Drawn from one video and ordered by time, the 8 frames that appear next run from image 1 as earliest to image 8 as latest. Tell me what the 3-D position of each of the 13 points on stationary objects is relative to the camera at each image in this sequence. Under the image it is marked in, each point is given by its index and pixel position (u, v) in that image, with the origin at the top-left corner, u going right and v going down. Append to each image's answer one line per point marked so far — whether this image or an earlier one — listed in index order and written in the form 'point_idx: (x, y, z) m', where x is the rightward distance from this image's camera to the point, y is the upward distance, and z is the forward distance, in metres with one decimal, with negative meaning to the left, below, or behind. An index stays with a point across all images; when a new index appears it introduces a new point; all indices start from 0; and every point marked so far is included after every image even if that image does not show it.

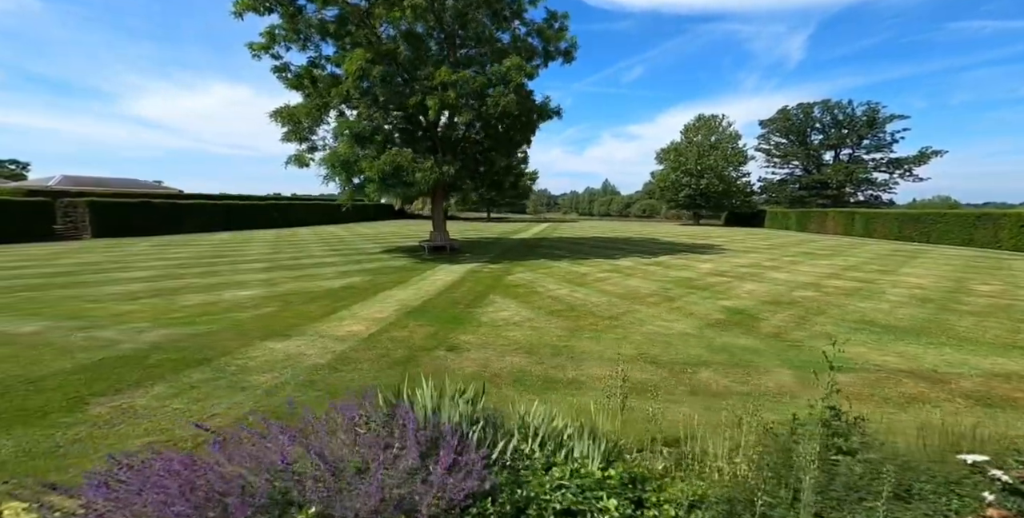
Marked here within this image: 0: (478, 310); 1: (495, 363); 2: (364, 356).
0: (-0.5, -0.8, +7.4) m
1: (-0.2, -1.0, +4.8) m
2: (-1.6, -1.1, +5.2) m
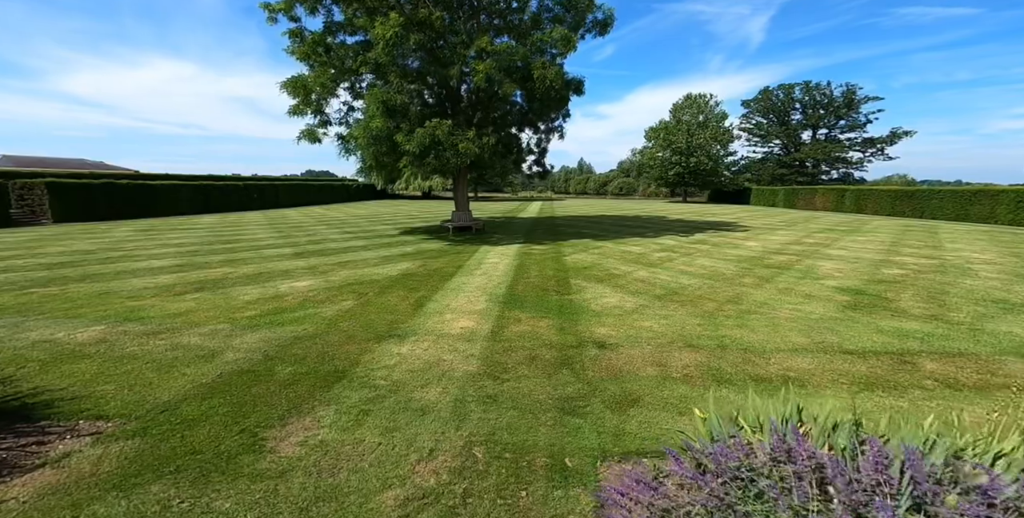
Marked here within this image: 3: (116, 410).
0: (+0.9, -0.5, +6.8) m
1: (+1.4, -0.9, +4.3) m
2: (0.0, -0.9, +4.5) m
3: (-2.7, -1.1, +3.4) m
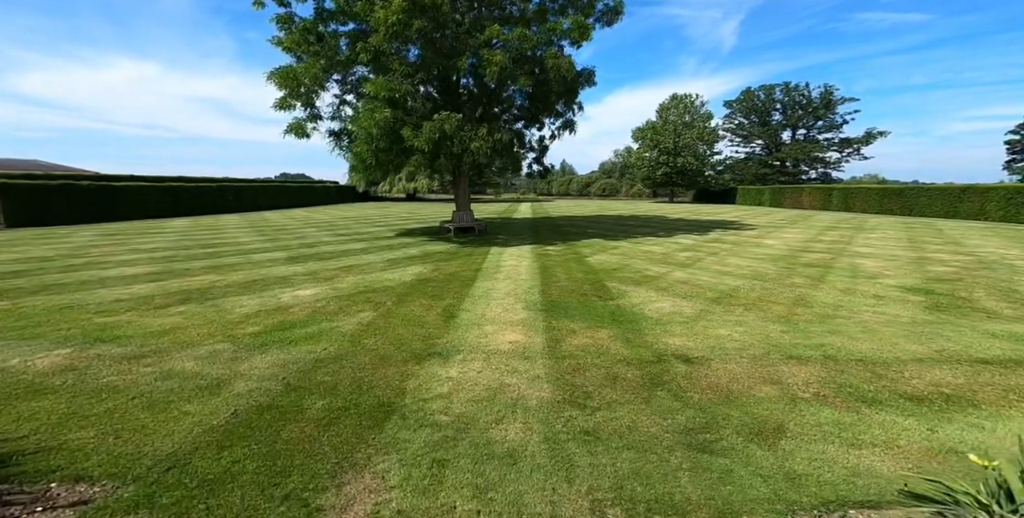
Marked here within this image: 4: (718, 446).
0: (+1.4, -0.5, +6.1) m
1: (+2.0, -0.9, +3.6) m
2: (+0.6, -0.9, +3.8) m
3: (-2.1, -1.1, +2.5) m
4: (+1.1, -1.0, +2.7) m
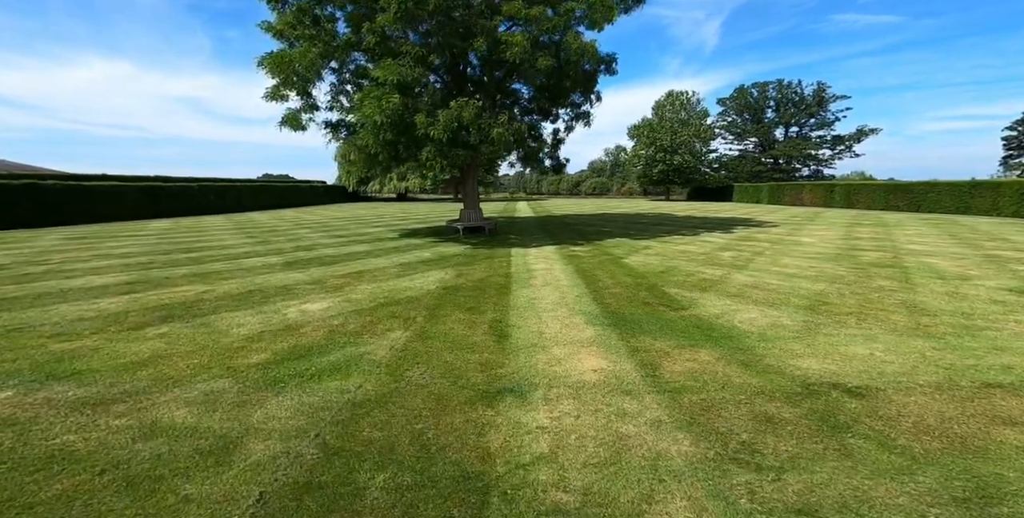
0: (+2.0, -0.6, +5.1) m
1: (+2.7, -0.9, +2.6) m
2: (+1.3, -1.0, +2.8) m
3: (-1.4, -1.1, +1.4) m
4: (+1.8, -1.1, +1.7) m
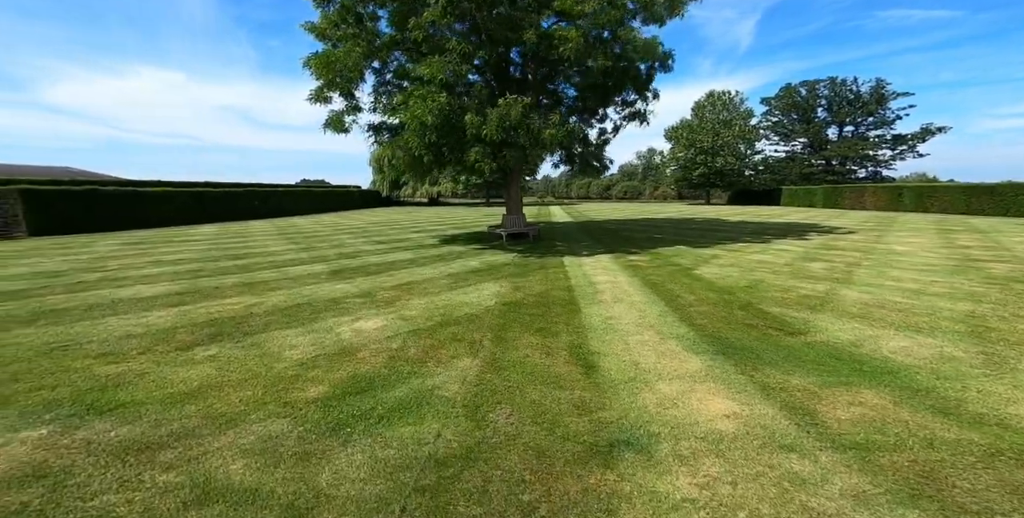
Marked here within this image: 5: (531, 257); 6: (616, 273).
0: (+2.8, -0.7, +4.3) m
1: (+3.3, -1.0, +1.7) m
2: (+1.9, -1.1, +1.9) m
3: (-0.8, -1.2, +0.7) m
4: (+2.4, -1.2, +0.9) m
5: (+0.4, +0.1, +12.5) m
6: (+2.2, -0.3, +10.6) m
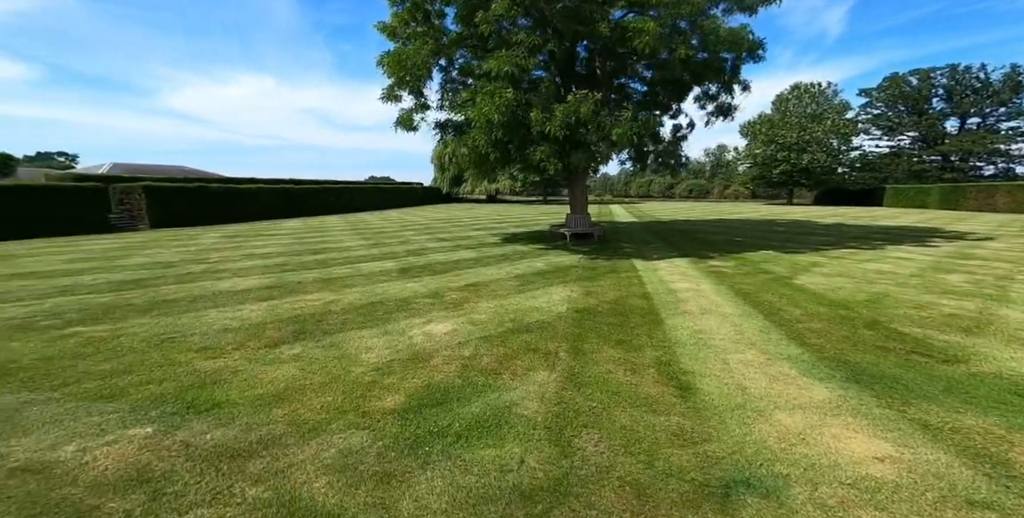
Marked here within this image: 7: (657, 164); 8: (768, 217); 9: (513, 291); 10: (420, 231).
0: (+3.5, -0.8, +3.4) m
1: (+3.7, -1.1, +0.8) m
2: (+2.3, -1.2, +1.2) m
3: (-0.5, -1.2, +0.3) m
4: (+2.7, -1.3, 0.0) m
5: (+2.2, 0.0, +11.8) m
6: (+3.7, -0.4, +9.7) m
7: (+4.9, +3.2, +16.0) m
8: (+10.2, +1.6, +19.3) m
9: (0.0, -0.5, +8.5) m
10: (-2.9, +0.9, +15.5) m
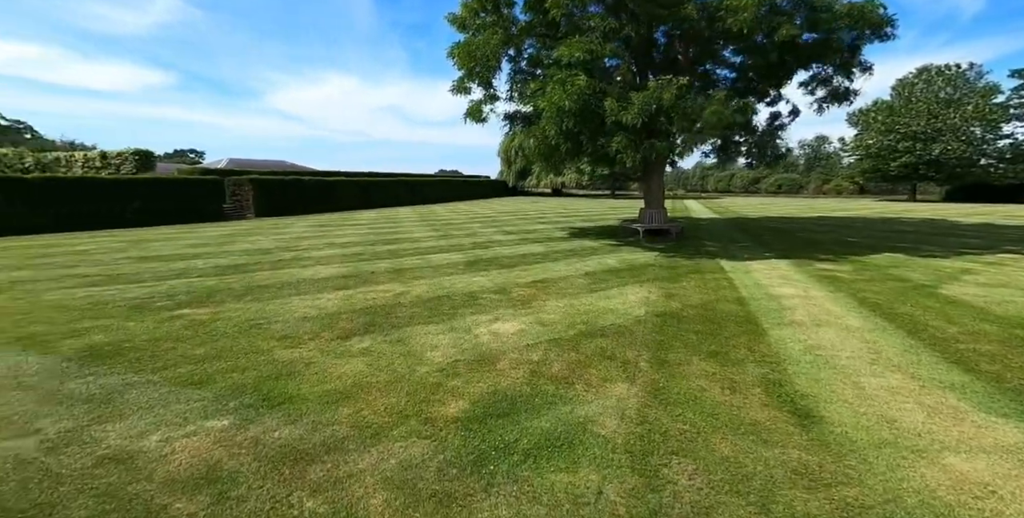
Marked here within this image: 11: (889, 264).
0: (+4.0, -0.9, +2.0) m
1: (+3.9, -1.3, -0.6) m
2: (+2.5, -1.3, 0.0) m
3: (-0.4, -1.3, -0.4) m
4: (+2.7, -1.4, -1.2) m
5: (+3.8, 0.0, +10.6) m
6: (+5.0, -0.5, +8.3) m
7: (+7.1, +3.1, +14.3) m
8: (+12.8, +1.5, +16.9) m
9: (+1.2, -0.5, +7.6) m
10: (-0.7, +1.0, +14.9) m
11: (+7.1, -0.1, +8.8) m
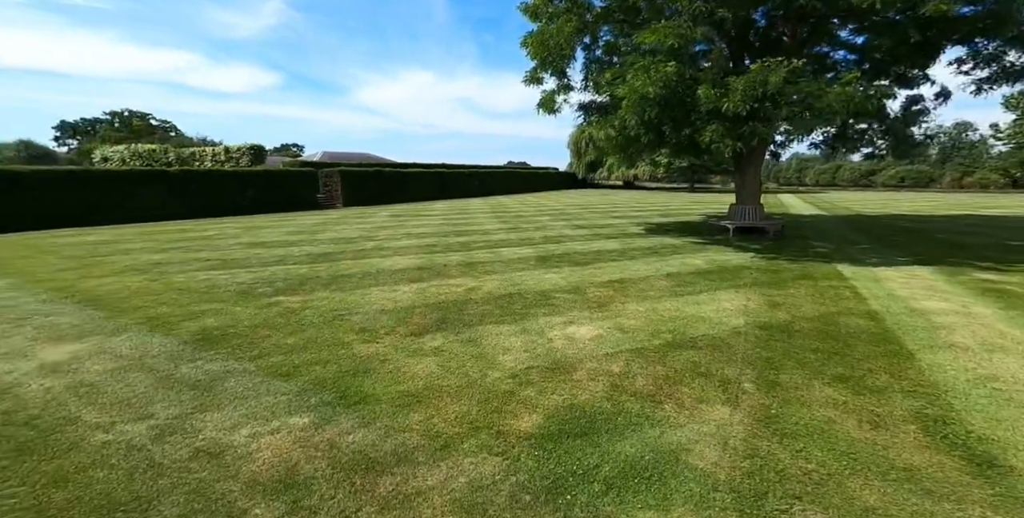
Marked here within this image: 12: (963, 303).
0: (+4.3, -1.1, +0.6) m
1: (+3.8, -1.5, -2.0) m
2: (+2.6, -1.4, -1.2) m
3: (-0.4, -1.4, -1.3) m
4: (+2.6, -1.6, -2.4) m
5: (+5.4, -0.1, +9.0) m
6: (+6.2, -0.6, +6.6) m
7: (+9.2, +3.0, +12.2) m
8: (+15.2, +1.3, +14.0) m
9: (+2.4, -0.5, +6.4) m
10: (+1.5, +1.1, +13.9) m
11: (+8.4, -0.2, +6.8) m
12: (+6.0, -0.6, +6.3) m
